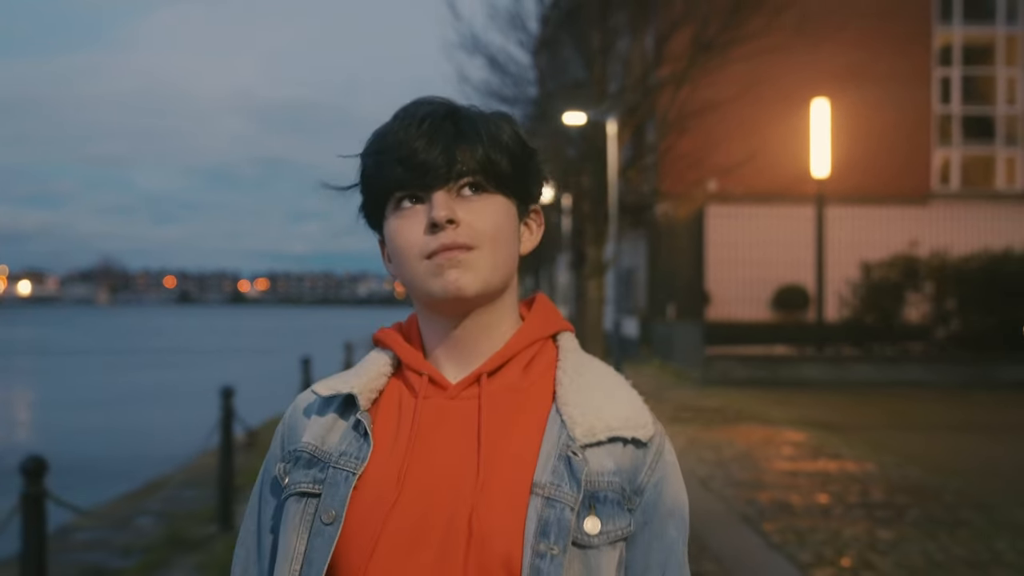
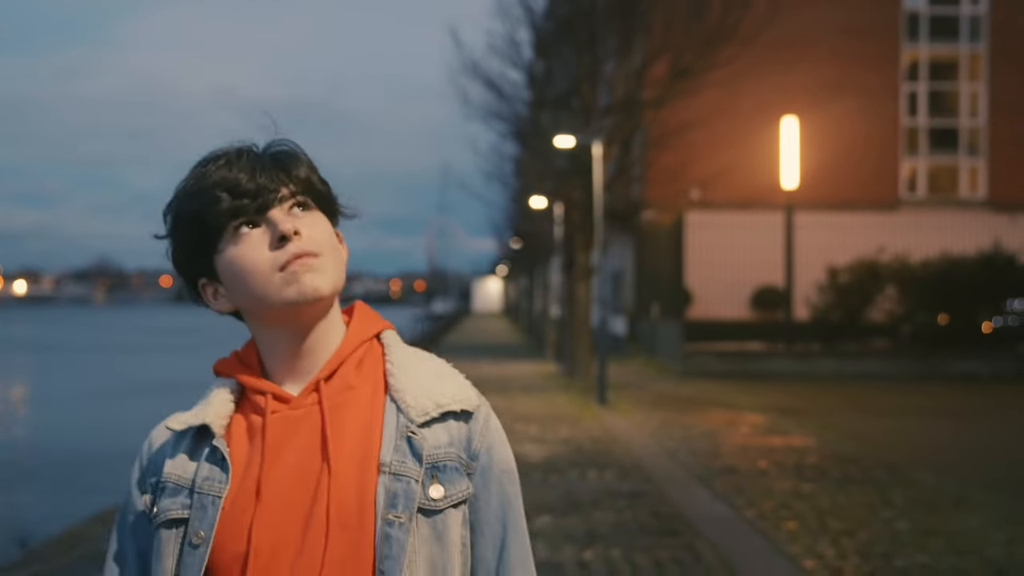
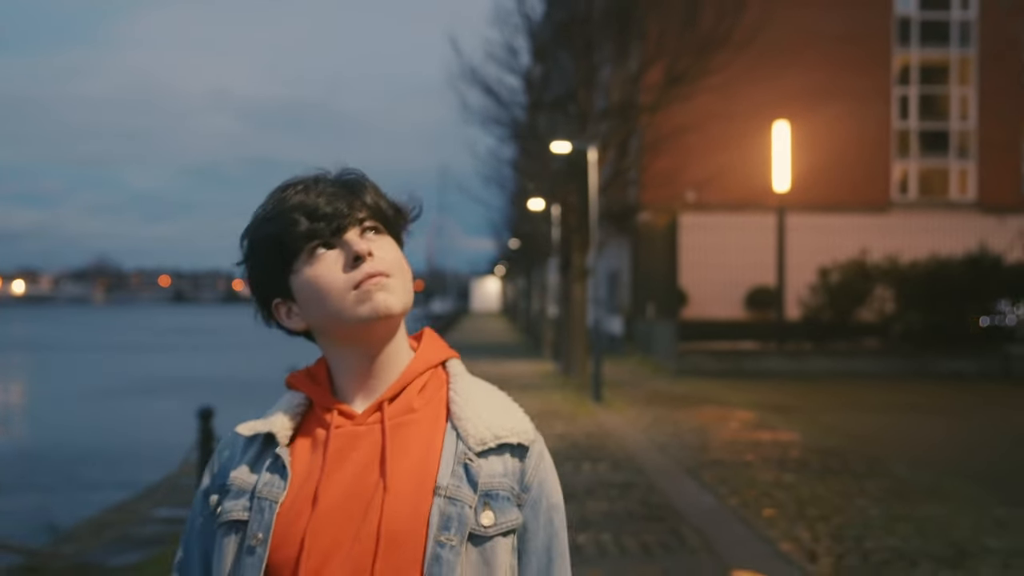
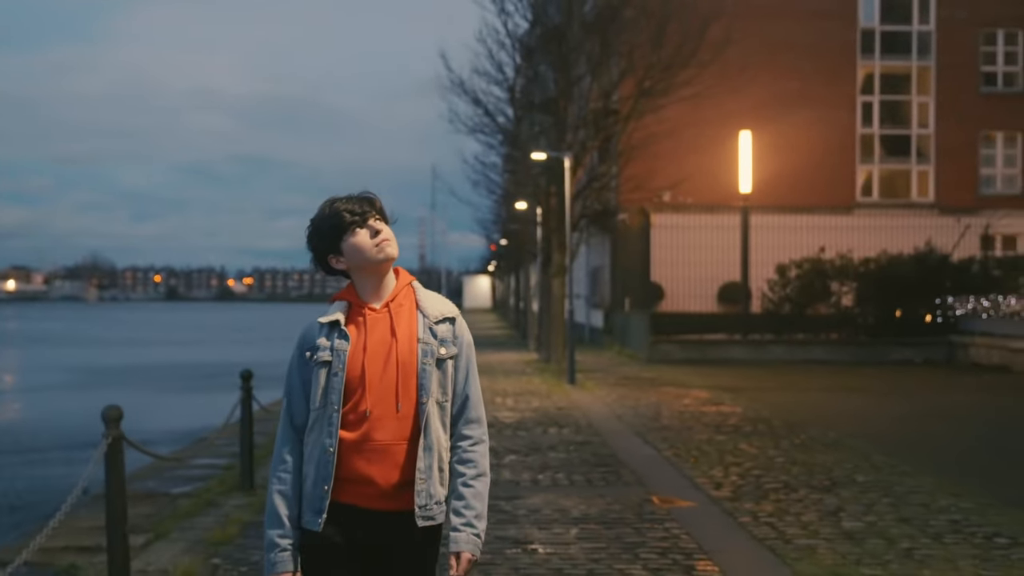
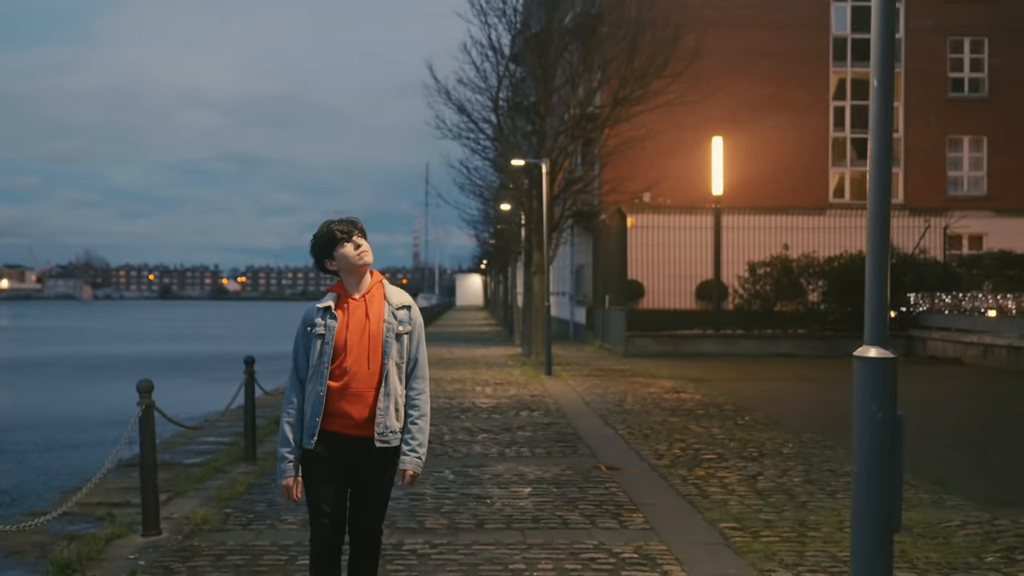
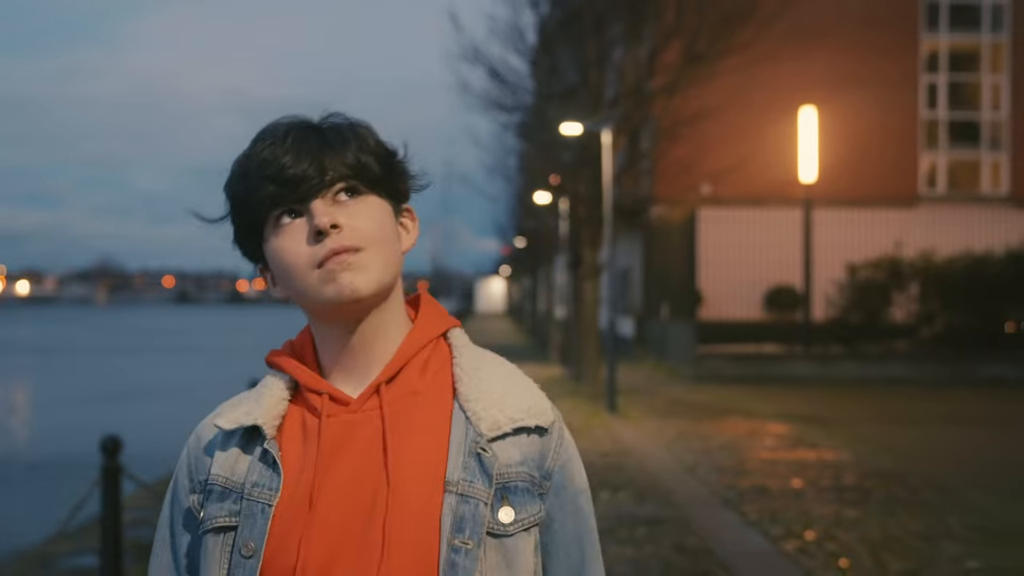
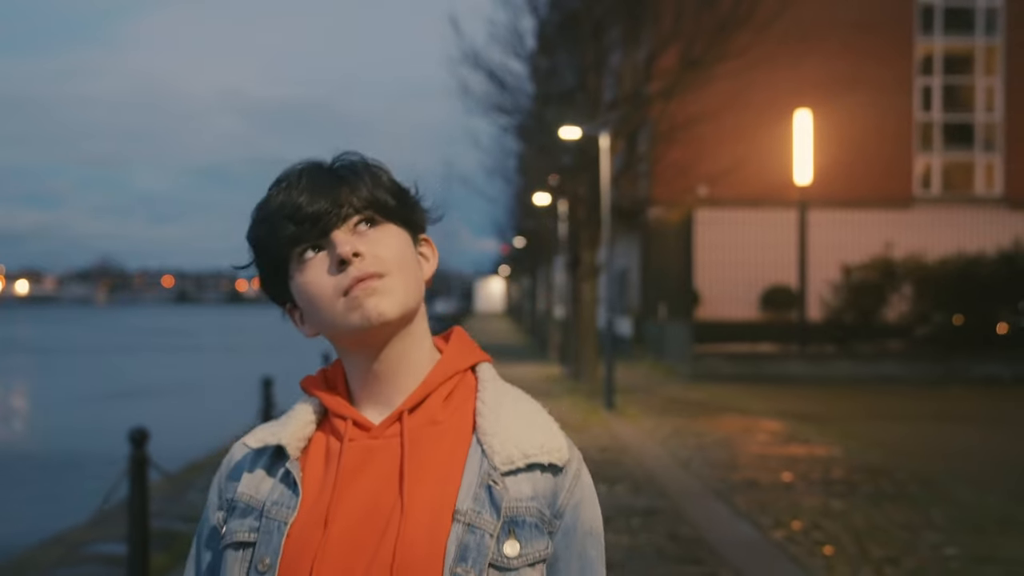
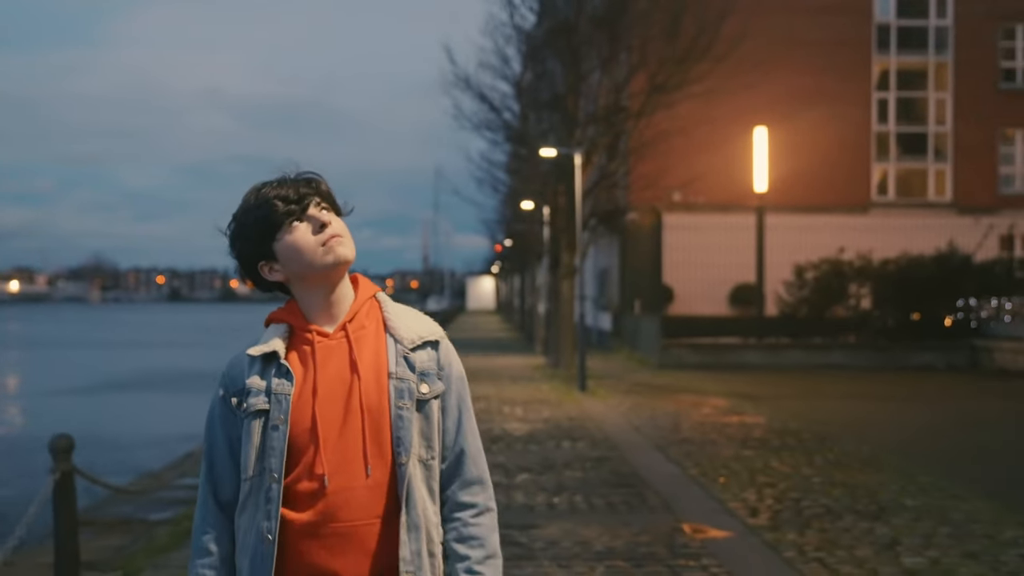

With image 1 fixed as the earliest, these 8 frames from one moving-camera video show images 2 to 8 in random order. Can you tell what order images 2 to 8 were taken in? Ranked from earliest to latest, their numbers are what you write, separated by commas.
6, 7, 2, 3, 8, 4, 5
